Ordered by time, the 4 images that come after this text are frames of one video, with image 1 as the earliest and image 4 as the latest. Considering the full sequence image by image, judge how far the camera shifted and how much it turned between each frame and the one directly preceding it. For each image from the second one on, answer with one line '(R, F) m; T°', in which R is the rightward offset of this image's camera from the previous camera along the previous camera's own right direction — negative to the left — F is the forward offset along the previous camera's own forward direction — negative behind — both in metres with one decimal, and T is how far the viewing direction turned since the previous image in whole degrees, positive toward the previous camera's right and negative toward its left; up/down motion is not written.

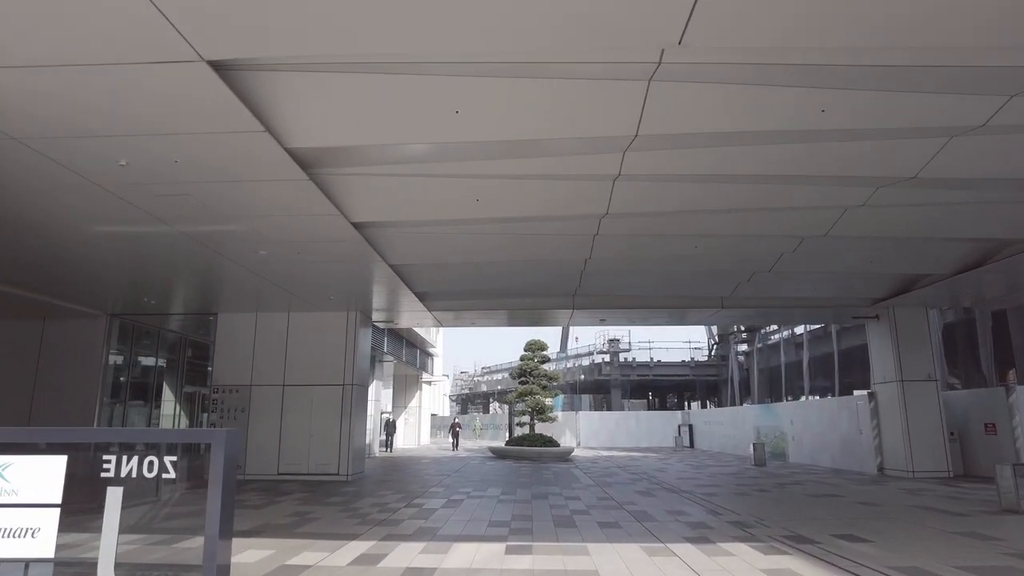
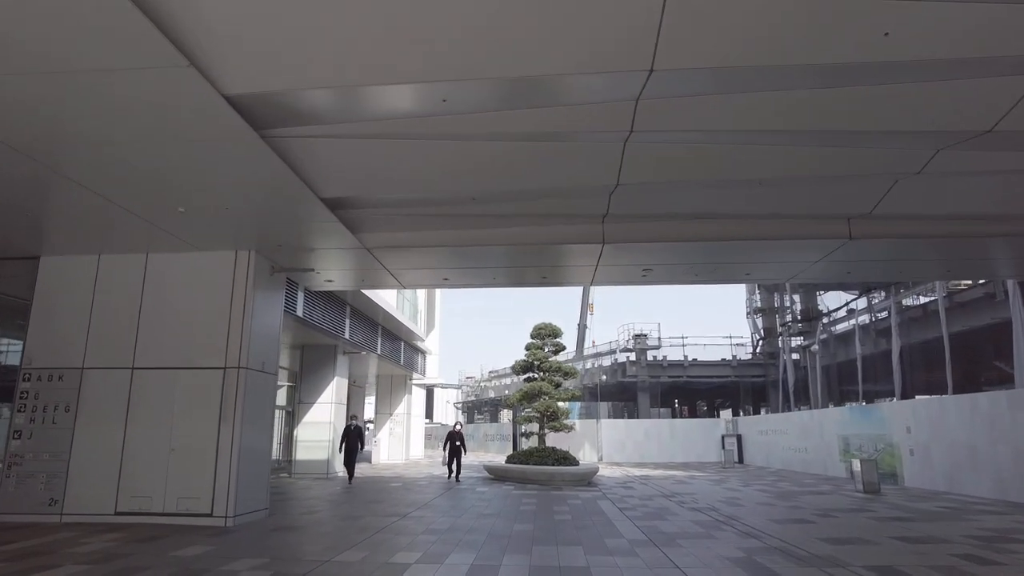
(+0.3, +5.8) m; -1°
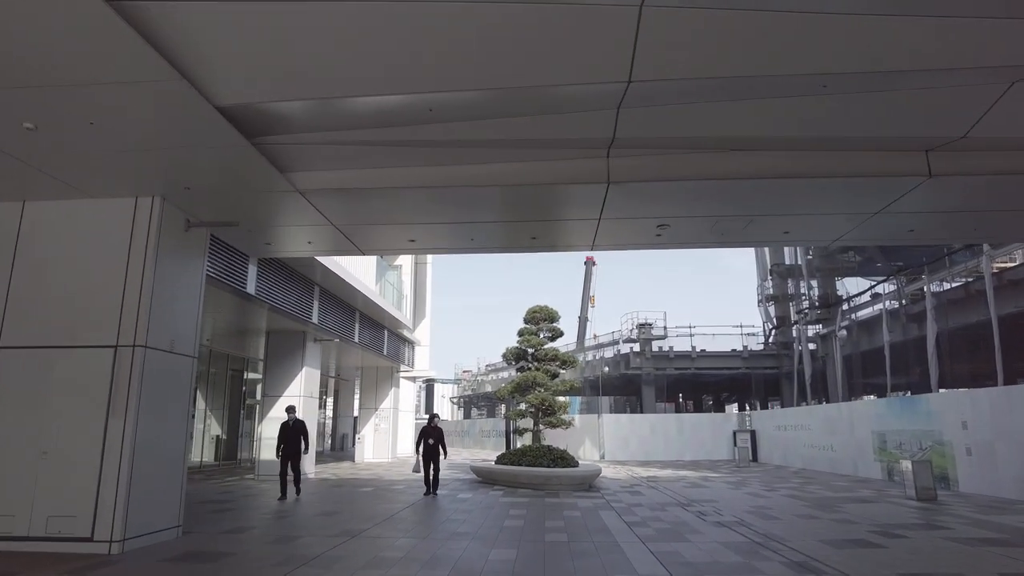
(+0.3, +2.1) m; 0°
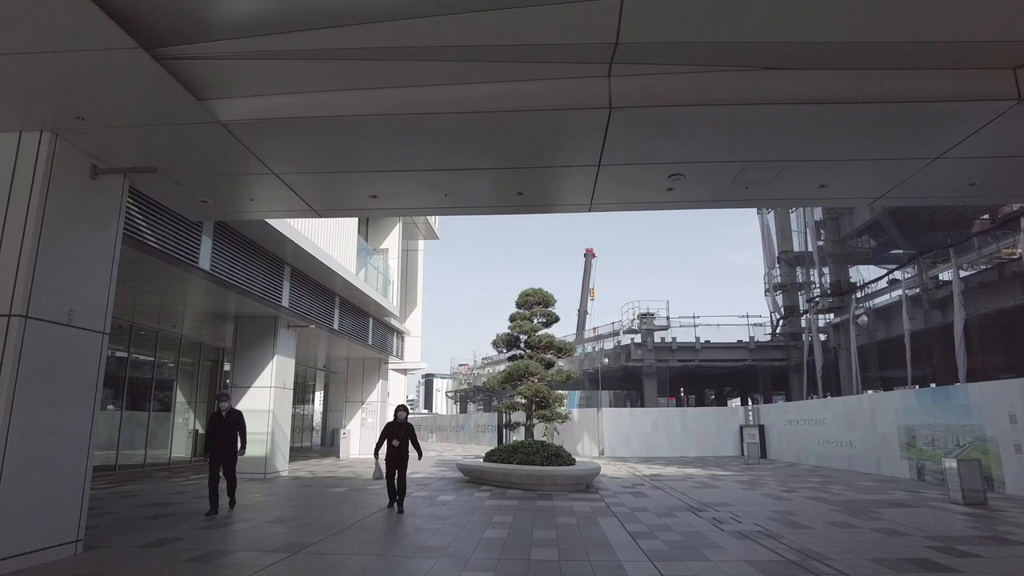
(+0.2, +1.5) m; 0°
